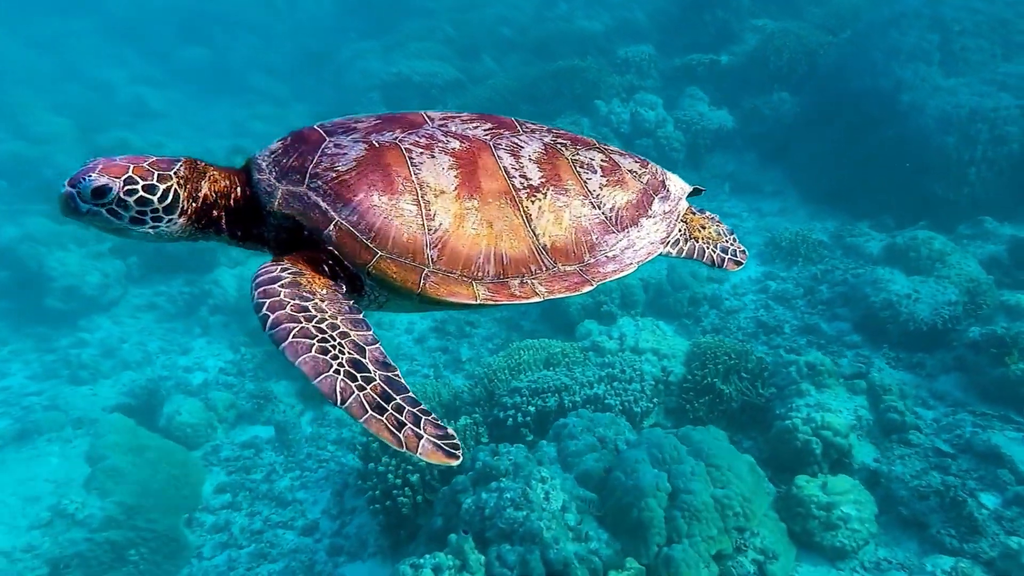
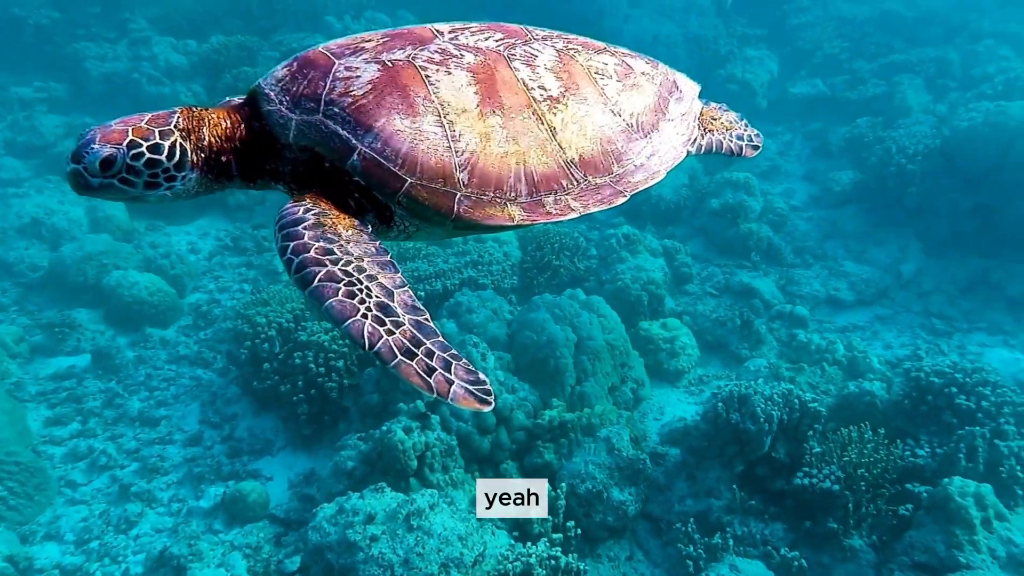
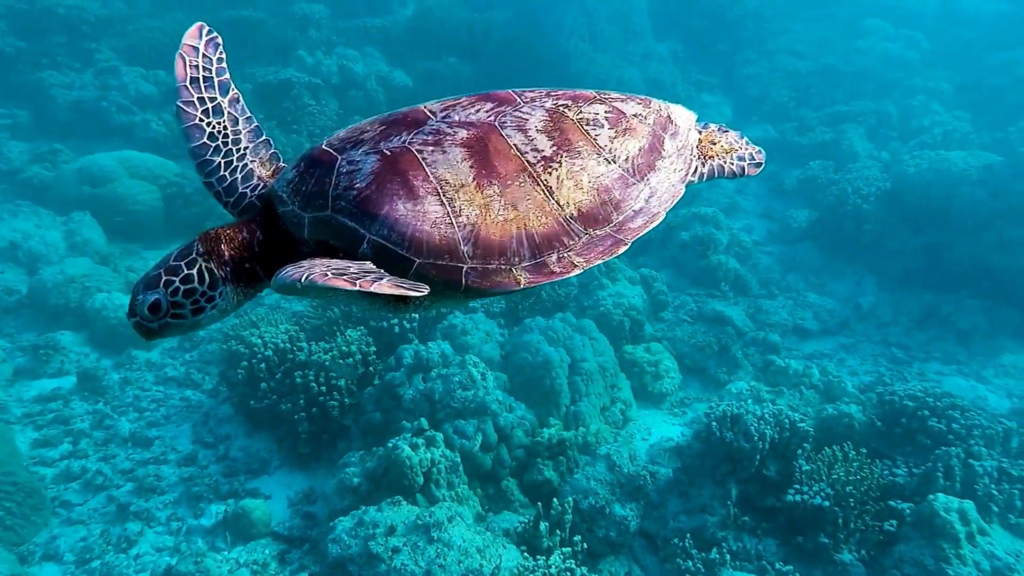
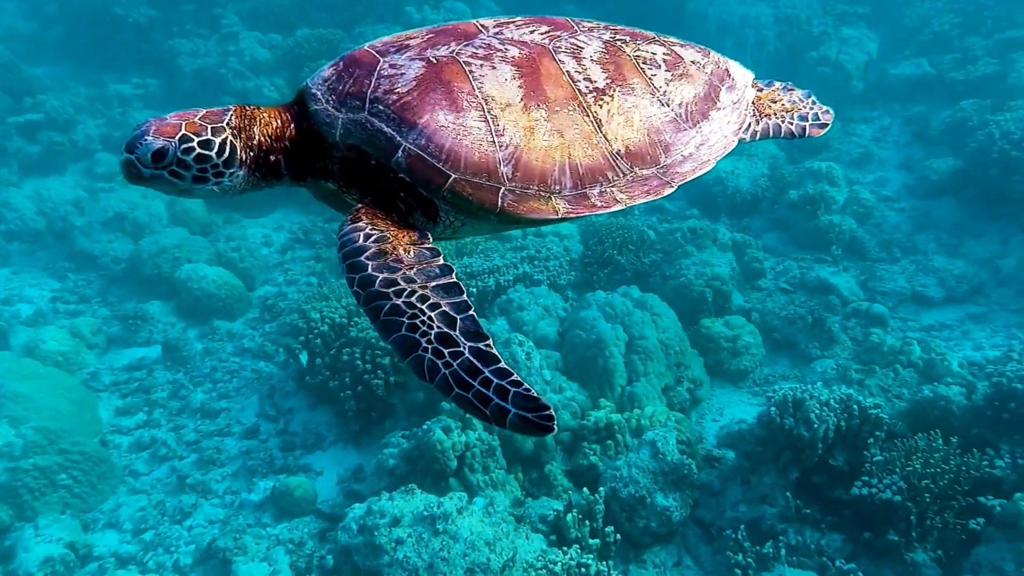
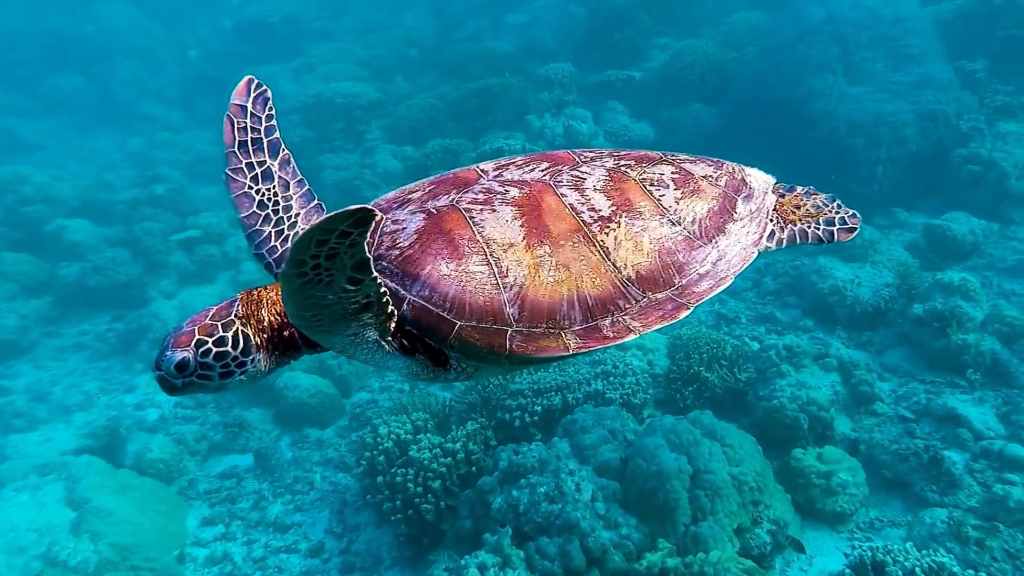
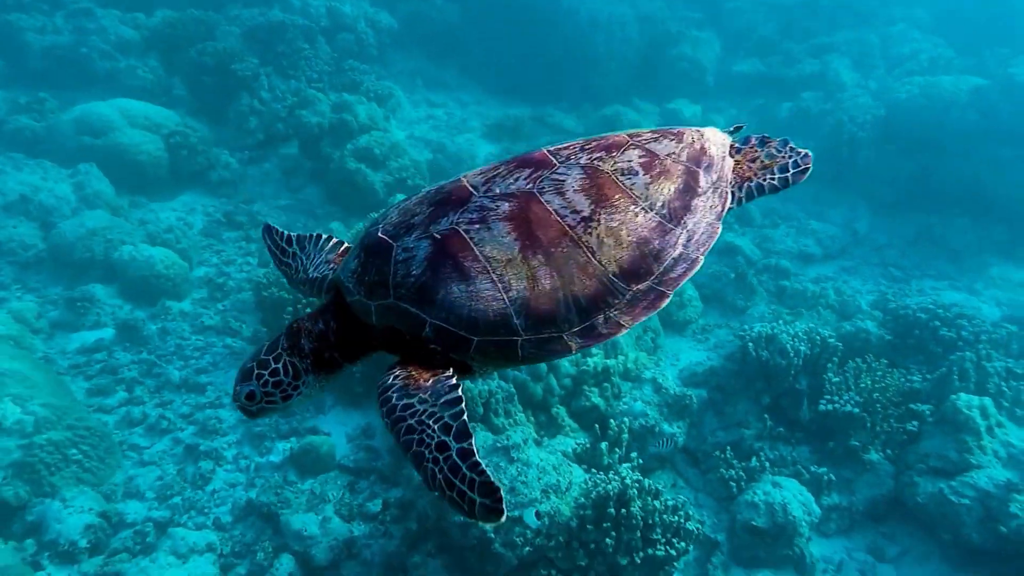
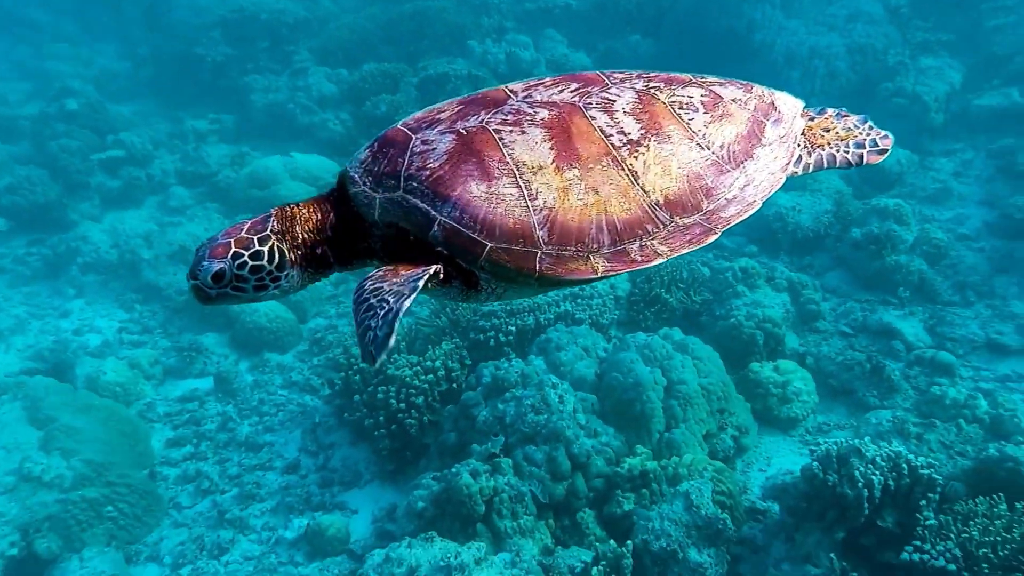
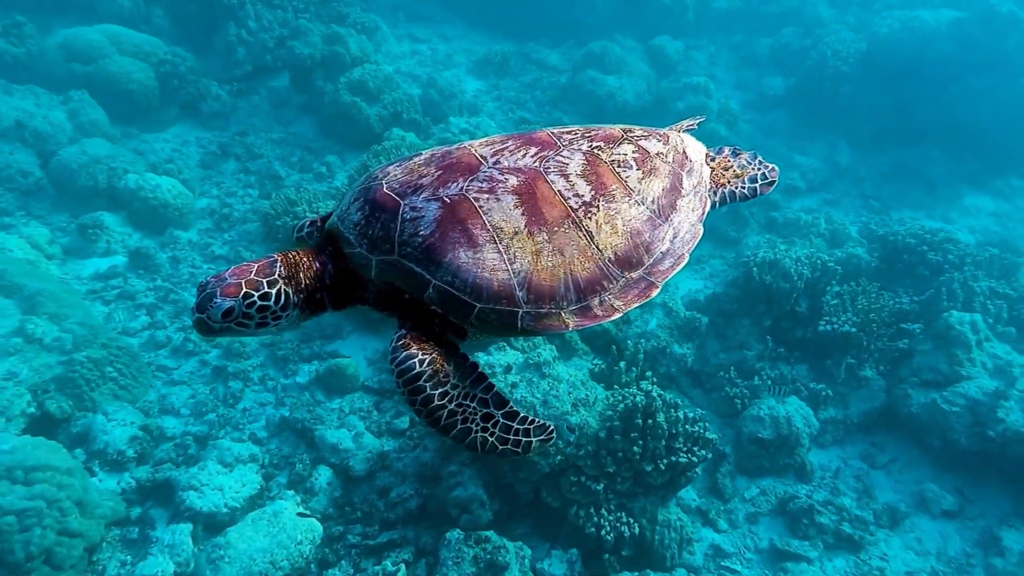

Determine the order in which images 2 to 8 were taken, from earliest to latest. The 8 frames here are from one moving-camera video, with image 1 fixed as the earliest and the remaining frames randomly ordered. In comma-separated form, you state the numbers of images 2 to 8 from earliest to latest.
5, 7, 4, 2, 3, 6, 8
